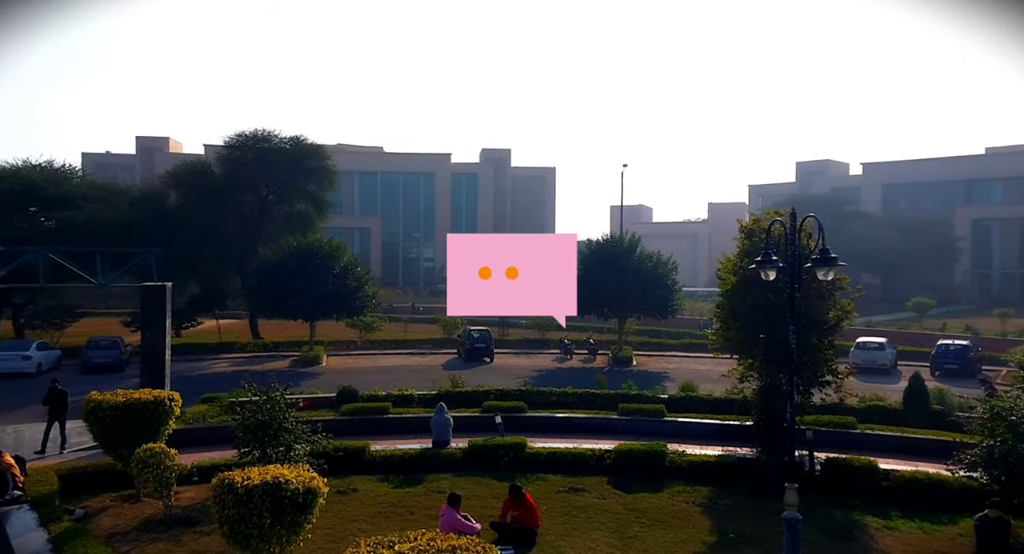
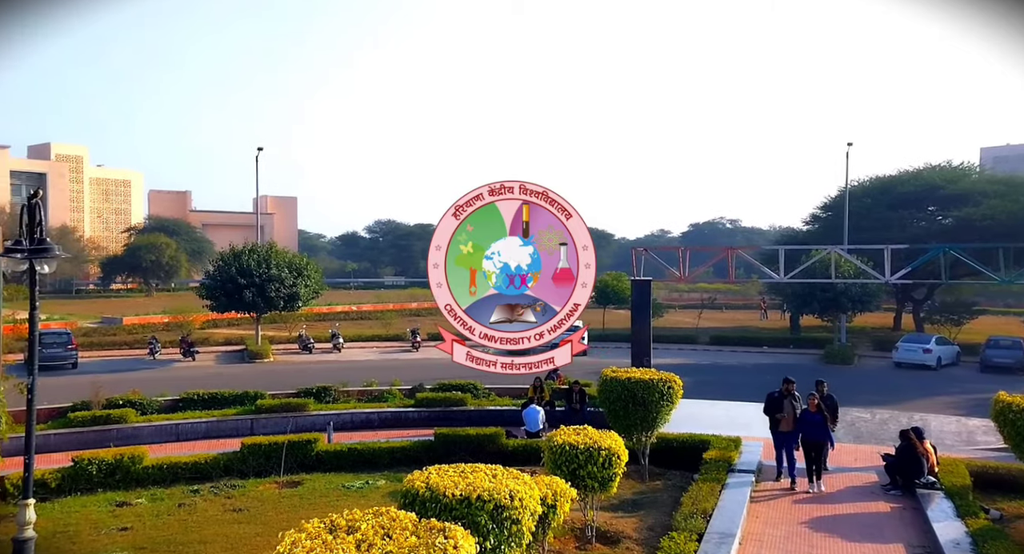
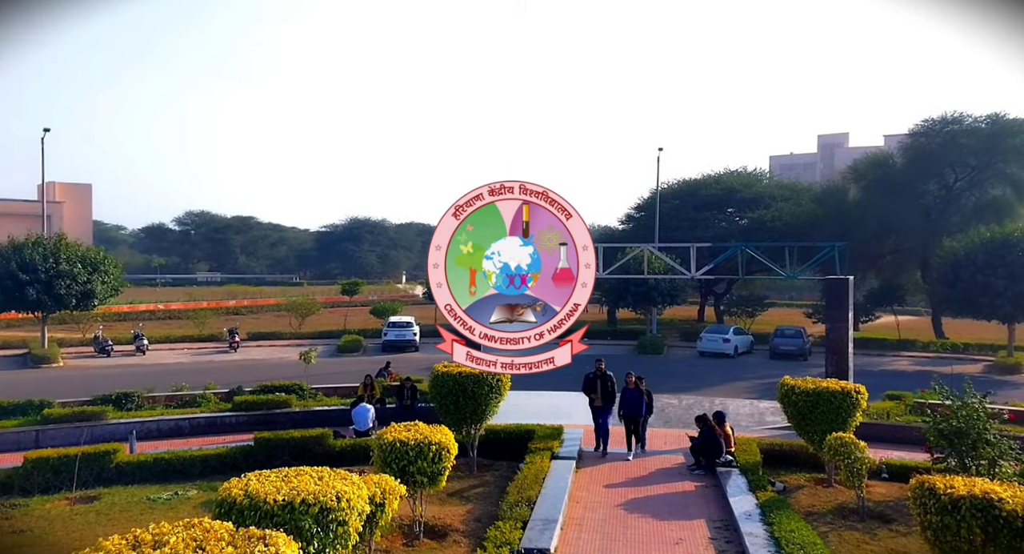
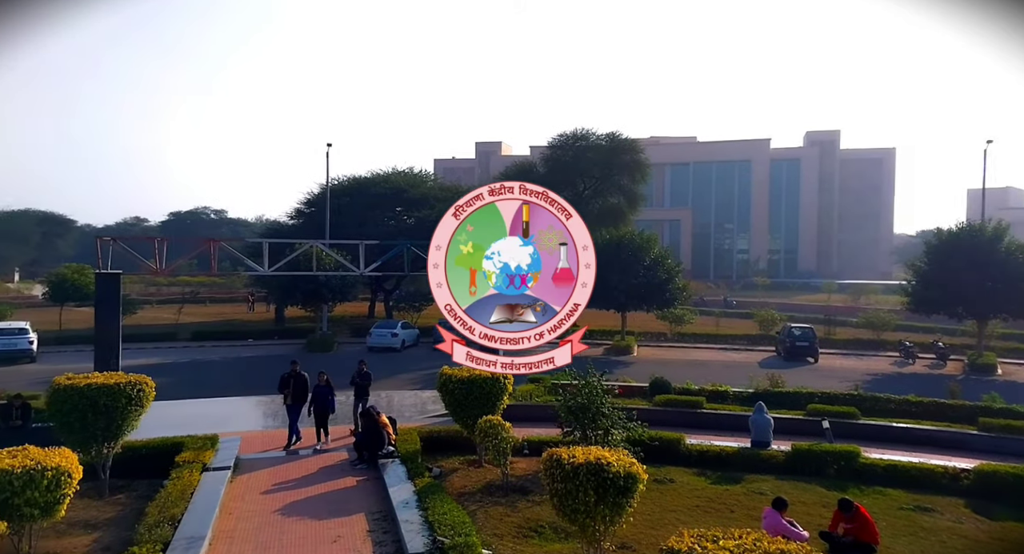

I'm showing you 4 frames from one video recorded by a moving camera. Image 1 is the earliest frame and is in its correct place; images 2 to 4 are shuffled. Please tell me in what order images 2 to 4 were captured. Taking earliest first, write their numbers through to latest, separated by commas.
4, 3, 2
